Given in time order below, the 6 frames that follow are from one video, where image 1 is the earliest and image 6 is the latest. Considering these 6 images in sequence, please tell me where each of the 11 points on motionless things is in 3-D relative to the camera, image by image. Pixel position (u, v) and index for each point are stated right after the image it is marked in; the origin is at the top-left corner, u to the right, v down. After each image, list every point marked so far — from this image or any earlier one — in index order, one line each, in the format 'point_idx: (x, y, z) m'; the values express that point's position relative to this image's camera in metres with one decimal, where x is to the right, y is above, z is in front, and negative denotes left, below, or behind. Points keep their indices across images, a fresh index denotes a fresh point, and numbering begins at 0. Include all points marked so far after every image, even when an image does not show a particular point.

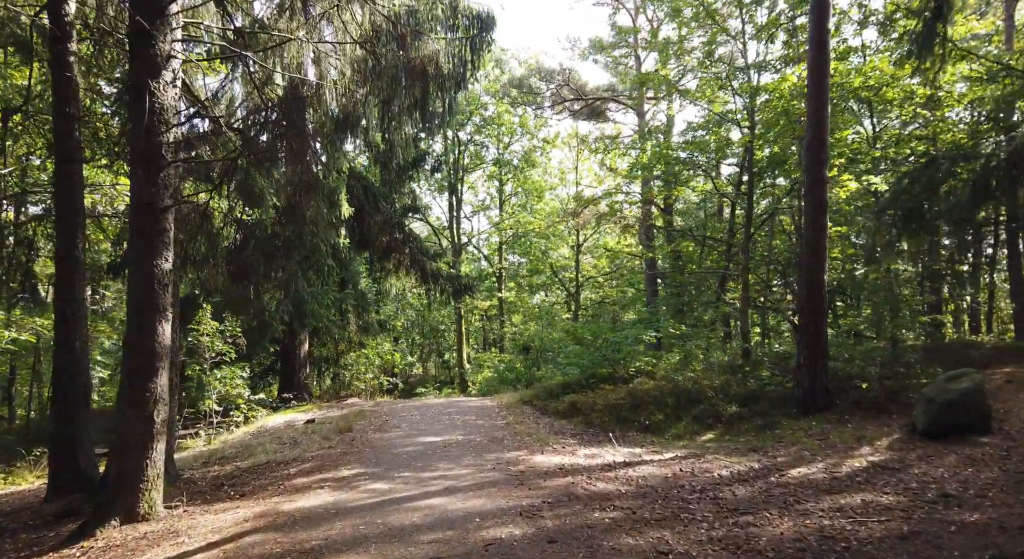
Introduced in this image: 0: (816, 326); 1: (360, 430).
0: (+4.0, -0.6, +9.6) m
1: (-2.2, -2.2, +10.5) m
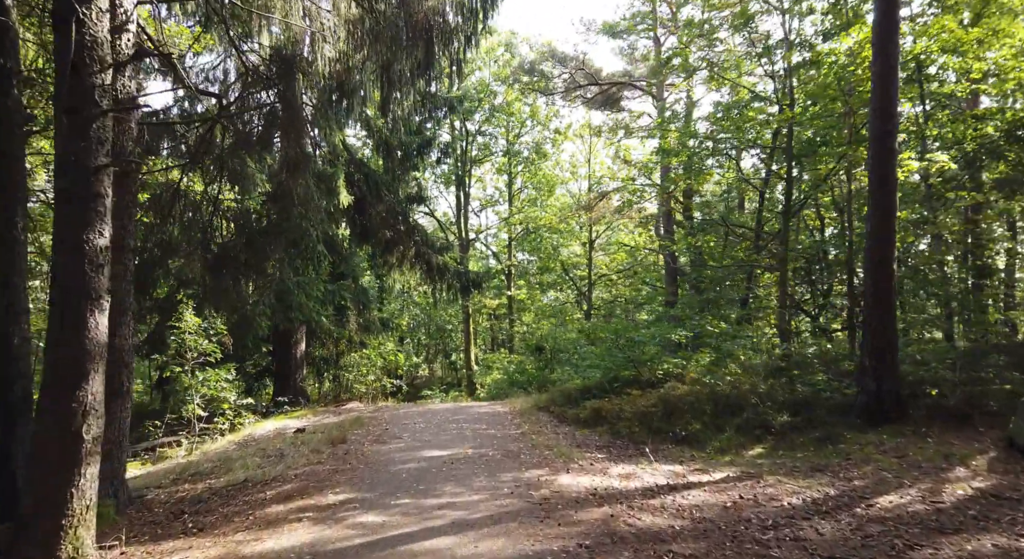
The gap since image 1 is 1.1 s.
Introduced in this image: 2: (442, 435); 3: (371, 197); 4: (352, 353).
0: (+4.2, -0.4, +8.3) m
1: (-2.0, -2.0, +9.2) m
2: (-0.9, -2.1, +9.7) m
3: (-3.4, +1.9, +17.3) m
4: (-4.0, -1.9, +18.7) m
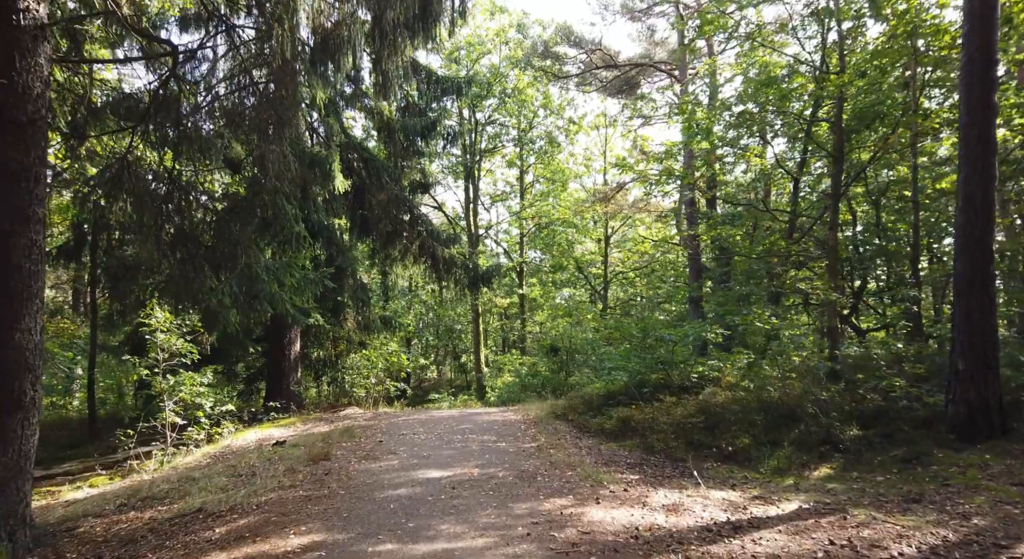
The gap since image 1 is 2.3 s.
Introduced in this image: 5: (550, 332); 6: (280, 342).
0: (+4.3, -0.3, +6.8) m
1: (-1.8, -1.9, +7.8) m
2: (-0.8, -1.9, +8.3) m
3: (-3.1, +2.0, +16.0) m
4: (-3.7, -1.8, +17.3) m
5: (+1.0, -1.4, +19.6) m
6: (-4.6, -1.2, +14.7) m
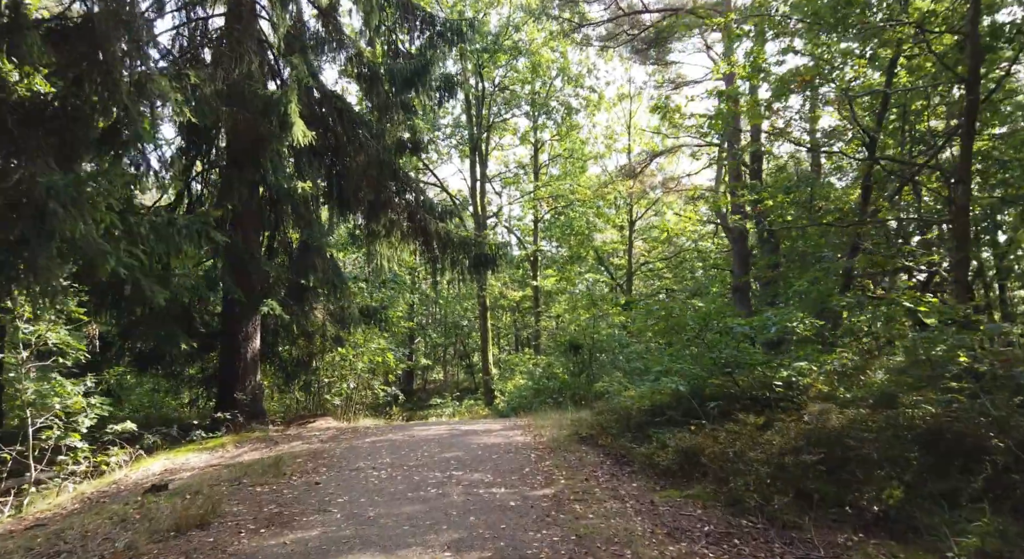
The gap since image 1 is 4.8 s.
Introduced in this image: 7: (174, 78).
0: (+4.3, 0.0, +3.6) m
1: (-1.8, -1.6, +4.8) m
2: (-0.7, -1.6, +5.2) m
3: (-2.9, +2.4, +13.0) m
4: (-3.5, -1.4, +14.3) m
5: (+1.3, -1.1, +16.5) m
6: (-4.5, -0.9, +11.7) m
7: (-4.7, +2.8, +10.3) m
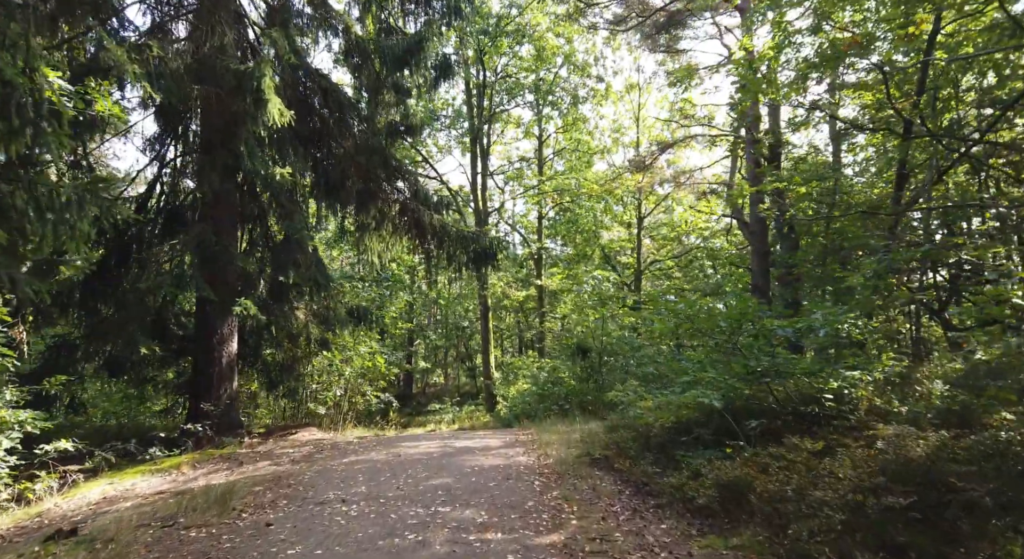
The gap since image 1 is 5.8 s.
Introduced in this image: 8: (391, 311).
0: (+4.3, +0.1, +2.4) m
1: (-1.8, -1.5, +3.6) m
2: (-0.8, -1.5, +4.1) m
3: (-2.9, +2.4, +11.8) m
4: (-3.5, -1.4, +13.2) m
5: (+1.3, -1.0, +15.4) m
6: (-4.5, -0.9, +10.6) m
7: (-4.7, +2.9, +9.1) m
8: (-2.7, -0.7, +16.3) m
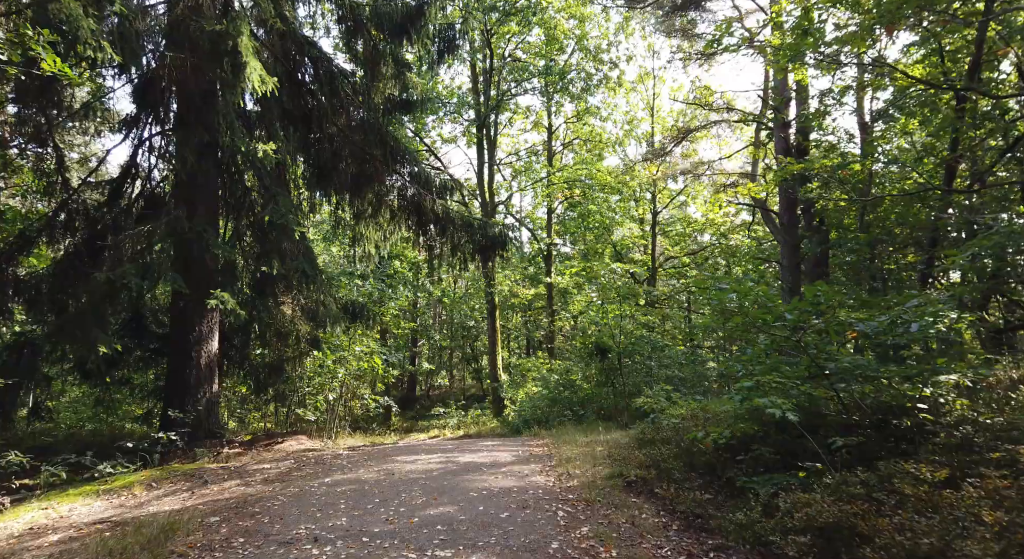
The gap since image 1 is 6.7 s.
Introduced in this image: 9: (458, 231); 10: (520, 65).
0: (+4.4, +0.2, +1.2) m
1: (-1.7, -1.4, +2.5) m
2: (-0.7, -1.4, +2.9) m
3: (-2.7, +2.5, +10.7) m
4: (-3.3, -1.3, +12.0) m
5: (+1.5, -0.9, +14.2) m
6: (-4.3, -0.8, +9.4) m
7: (-4.5, +3.0, +8.0) m
8: (-2.5, -0.6, +15.2) m
9: (-0.9, +0.8, +11.9) m
10: (+0.2, +5.8, +19.9) m
